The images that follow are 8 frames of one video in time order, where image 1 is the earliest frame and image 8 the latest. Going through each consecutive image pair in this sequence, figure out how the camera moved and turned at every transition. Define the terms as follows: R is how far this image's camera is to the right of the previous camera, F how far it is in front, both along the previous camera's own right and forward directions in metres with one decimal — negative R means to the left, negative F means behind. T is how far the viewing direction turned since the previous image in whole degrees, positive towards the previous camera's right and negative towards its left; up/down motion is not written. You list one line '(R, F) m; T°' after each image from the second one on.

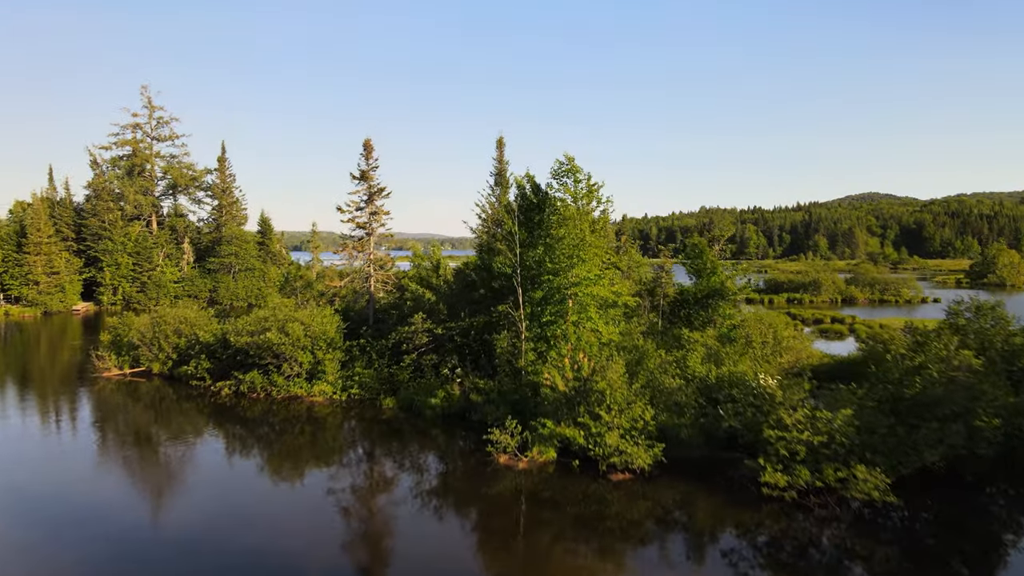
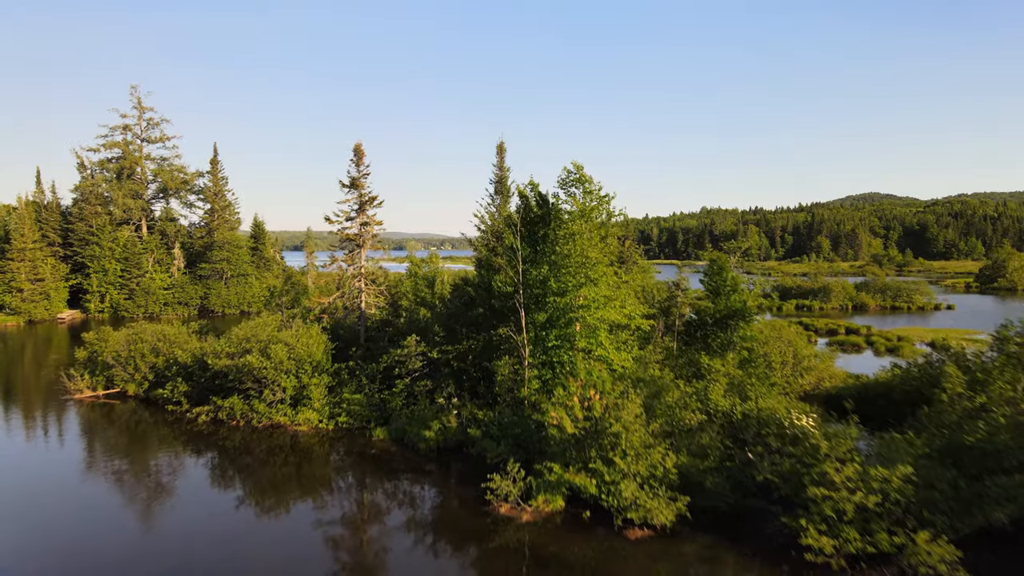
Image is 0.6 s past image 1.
(-0.1, +1.9) m; 0°
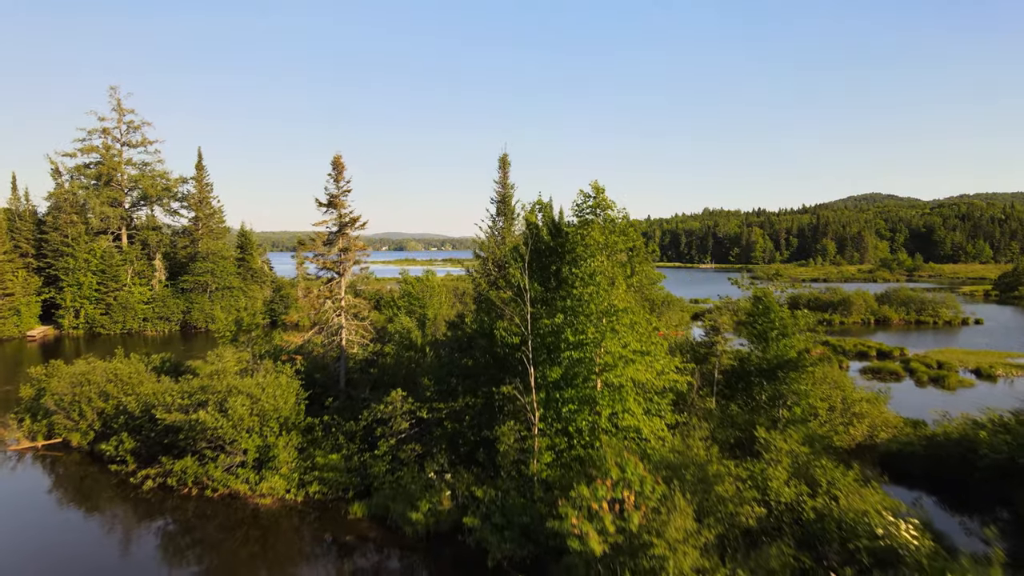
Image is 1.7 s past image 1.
(-0.2, +3.6) m; 0°
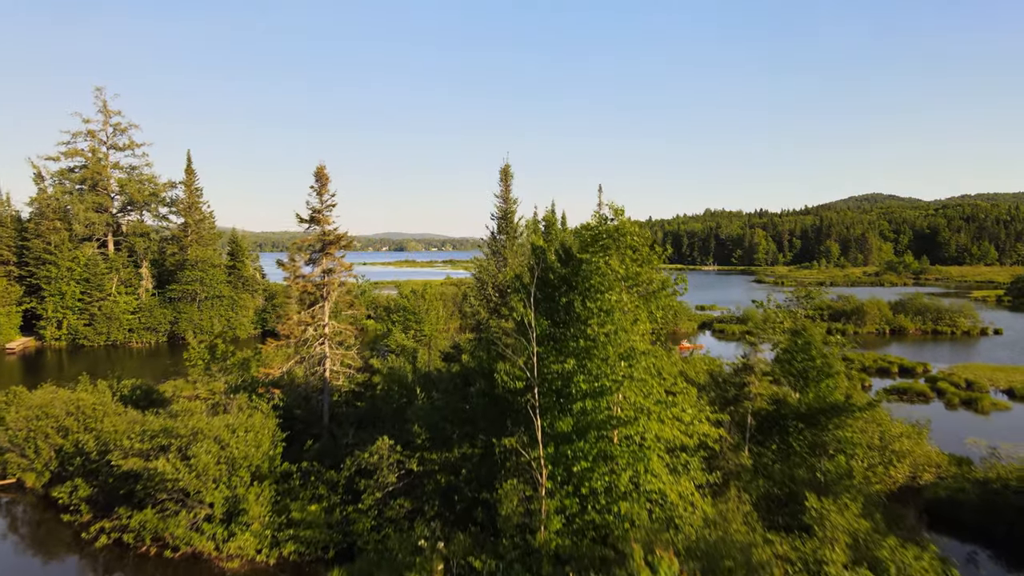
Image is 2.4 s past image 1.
(-0.1, +2.2) m; 0°
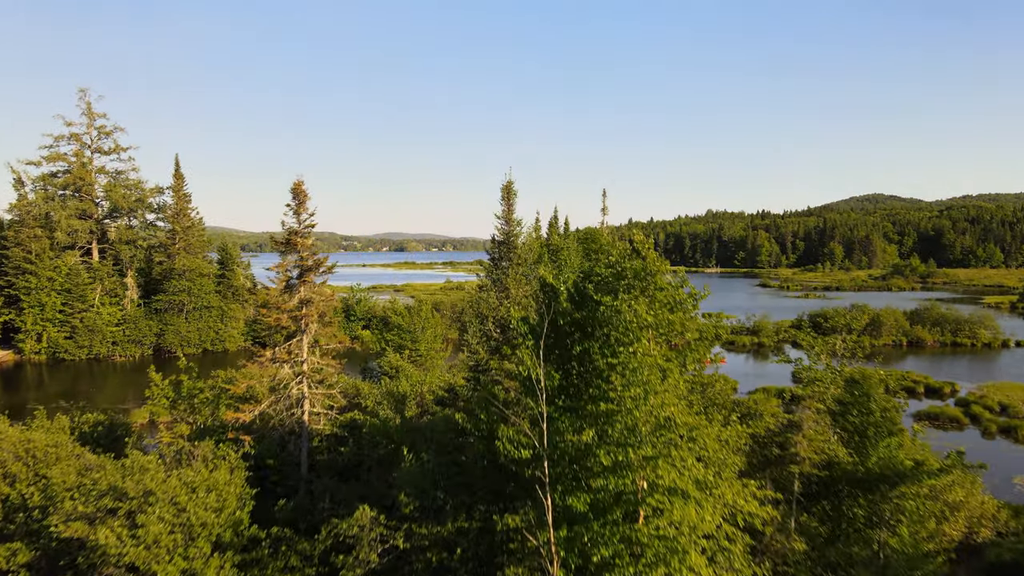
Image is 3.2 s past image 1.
(-0.1, +2.3) m; 0°
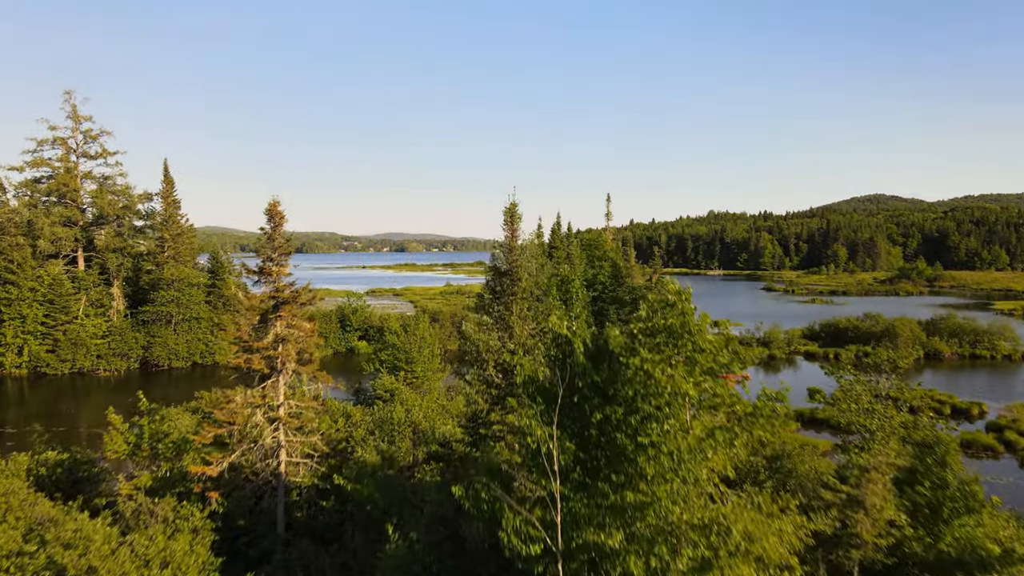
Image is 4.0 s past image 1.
(-0.1, +2.1) m; 0°
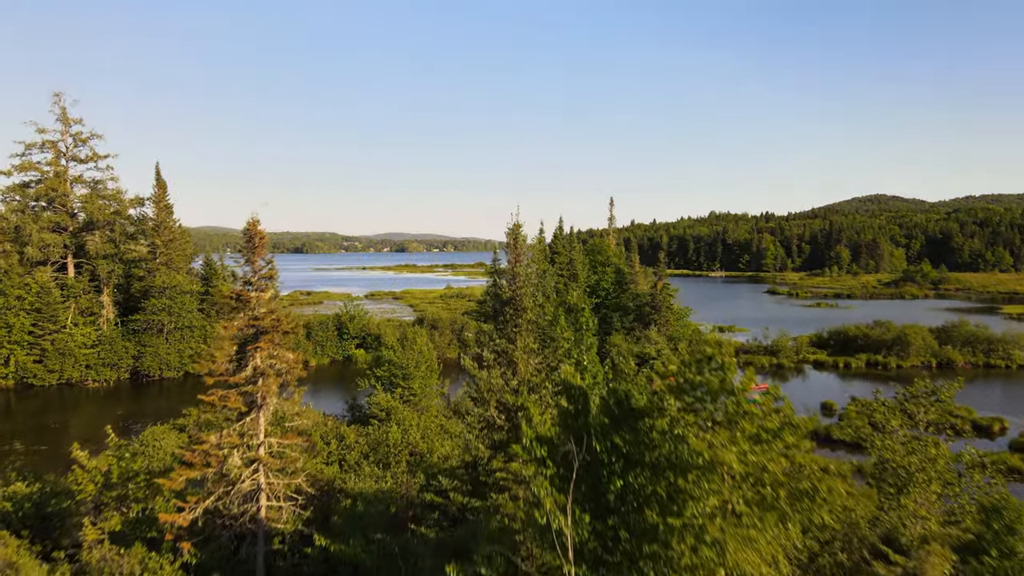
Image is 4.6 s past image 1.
(-0.1, +1.4) m; 0°
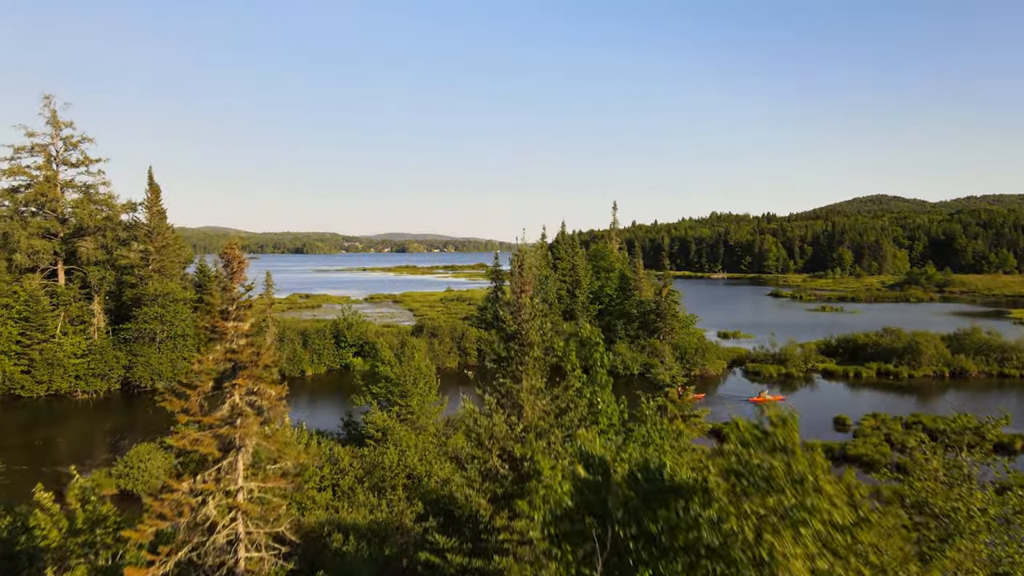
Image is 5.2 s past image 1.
(-0.1, +1.3) m; 0°
